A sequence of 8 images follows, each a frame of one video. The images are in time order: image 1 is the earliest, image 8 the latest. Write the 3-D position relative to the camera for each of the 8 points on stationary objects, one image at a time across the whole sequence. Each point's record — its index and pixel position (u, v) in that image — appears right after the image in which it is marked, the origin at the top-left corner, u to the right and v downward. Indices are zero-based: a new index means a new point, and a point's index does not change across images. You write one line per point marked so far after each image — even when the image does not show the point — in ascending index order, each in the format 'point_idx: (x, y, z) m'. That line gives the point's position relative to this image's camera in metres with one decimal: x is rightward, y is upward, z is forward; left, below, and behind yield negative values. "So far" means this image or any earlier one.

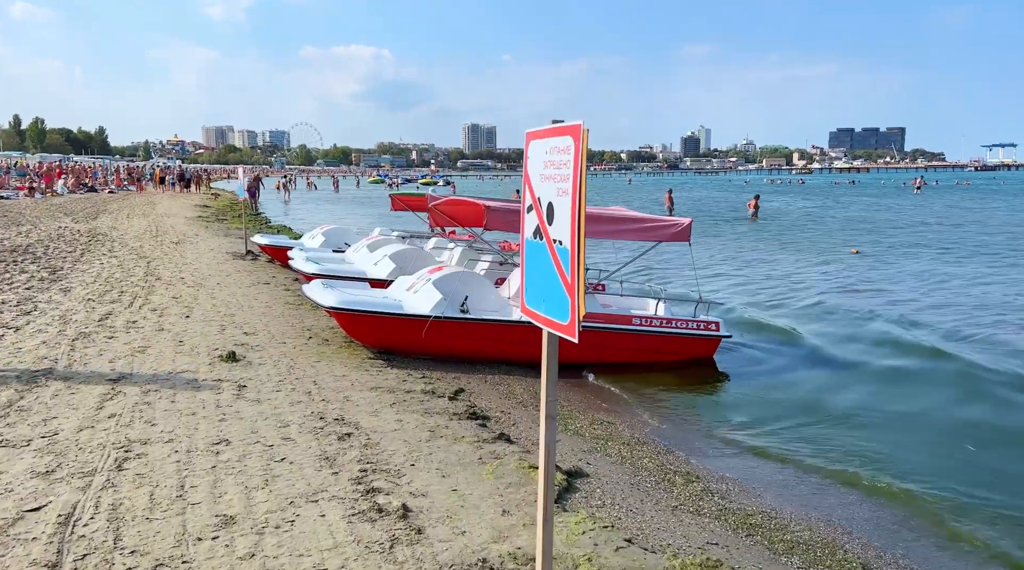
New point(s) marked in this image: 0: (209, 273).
0: (-6.4, +0.2, +18.2) m
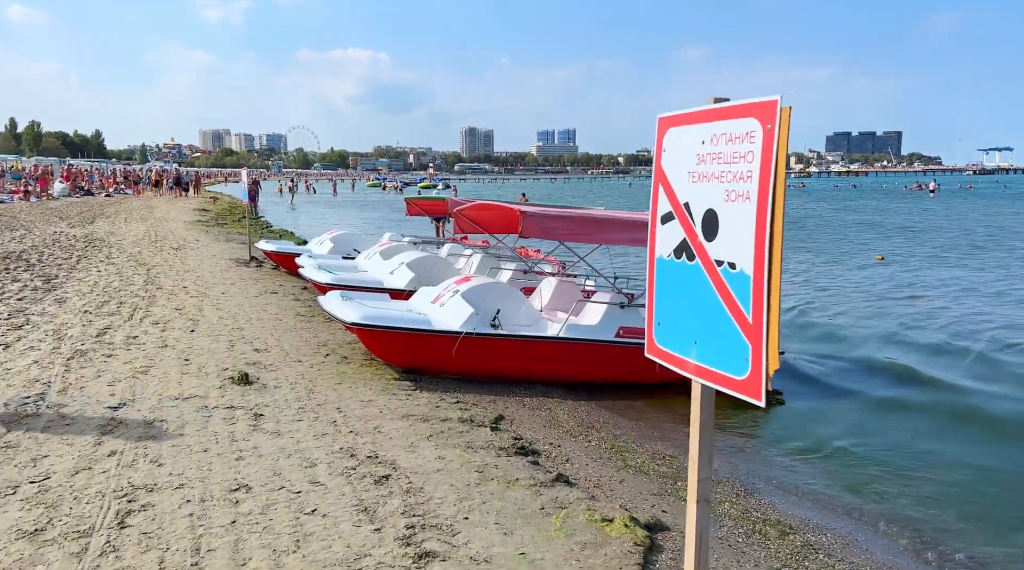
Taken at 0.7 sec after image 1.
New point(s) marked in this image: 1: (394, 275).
0: (-6.0, 0.0, +17.3) m
1: (-1.9, +0.2, +14.0) m
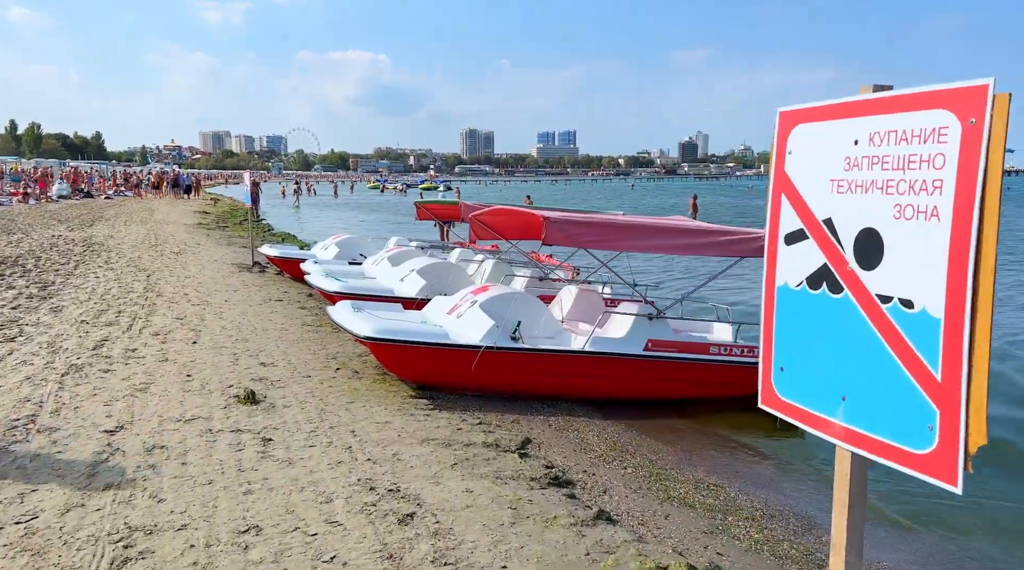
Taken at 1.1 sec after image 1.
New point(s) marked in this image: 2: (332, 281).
0: (-5.8, -0.1, +16.7) m
1: (-1.7, +0.1, +13.4) m
2: (-2.8, +0.1, +13.6) m
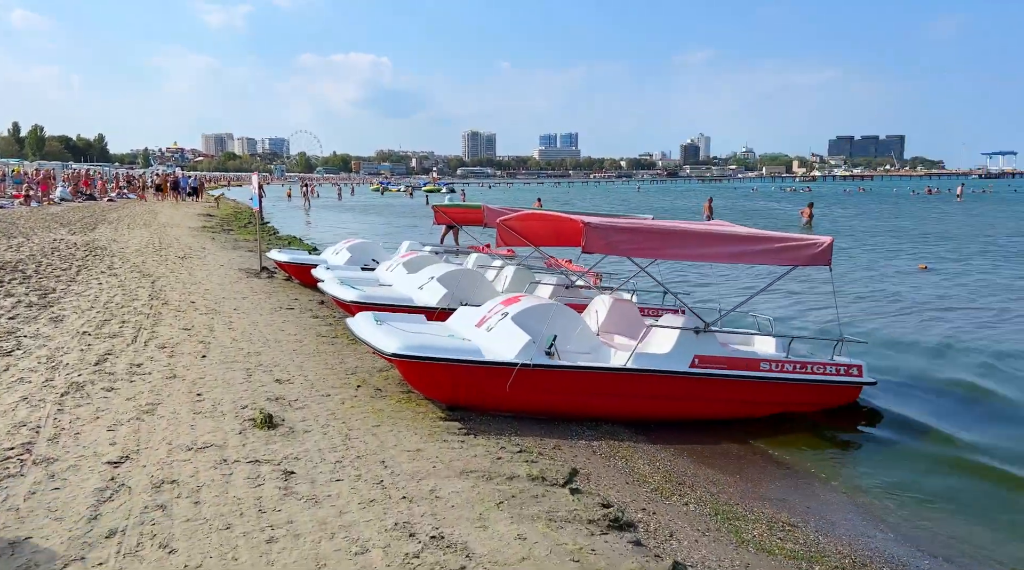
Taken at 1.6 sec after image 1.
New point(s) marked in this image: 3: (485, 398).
0: (-5.4, -0.2, +16.0) m
1: (-1.3, -0.1, +12.7) m
2: (-2.4, -0.1, +12.9) m
3: (-0.3, -1.1, +8.3) m
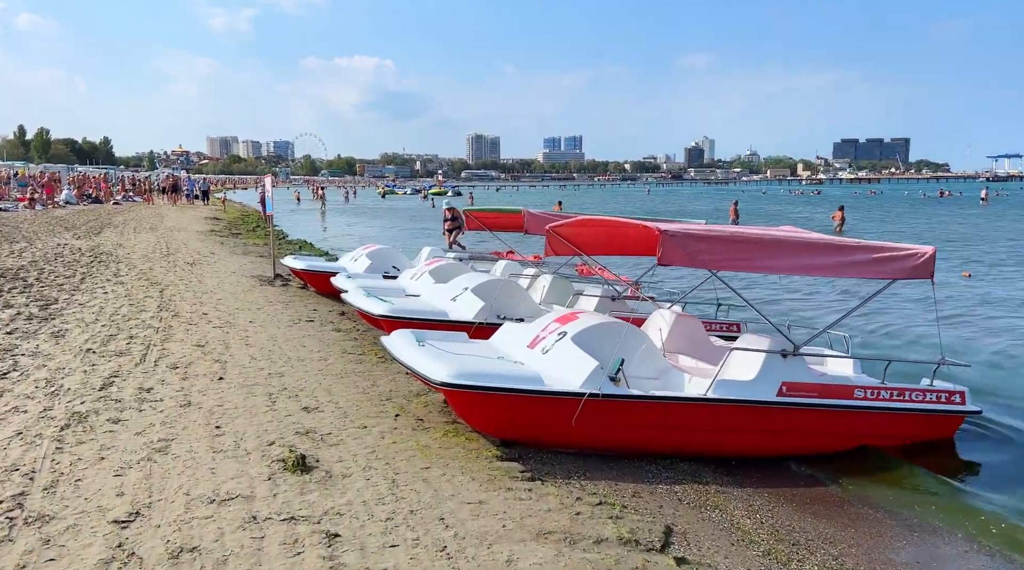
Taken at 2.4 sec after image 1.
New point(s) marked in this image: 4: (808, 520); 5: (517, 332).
0: (-4.8, -0.4, +14.9) m
1: (-0.7, -0.2, +11.7) m
2: (-1.9, -0.2, +11.8) m
3: (+0.3, -1.2, +7.2) m
4: (+2.2, -1.7, +6.3) m
5: (0.0, -0.5, +8.7) m
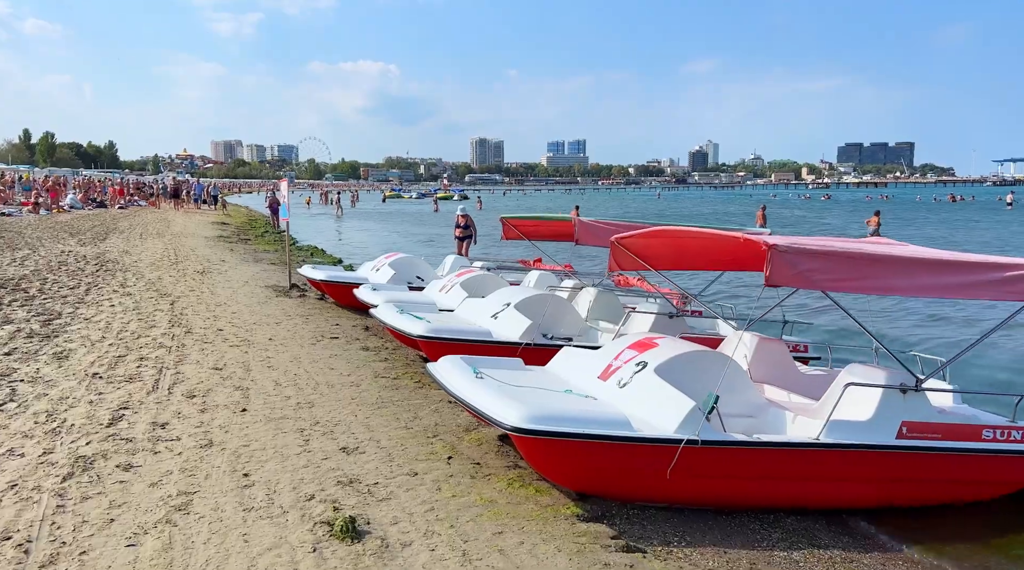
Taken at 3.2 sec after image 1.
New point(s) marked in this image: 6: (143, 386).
0: (-4.2, -0.6, +13.9) m
1: (-0.2, -0.4, +10.6) m
2: (-1.3, -0.4, +10.7) m
3: (+0.9, -1.4, +6.1) m
4: (+2.7, -1.9, +5.2) m
5: (+0.6, -0.7, +7.6) m
6: (-3.9, -1.1, +9.0) m
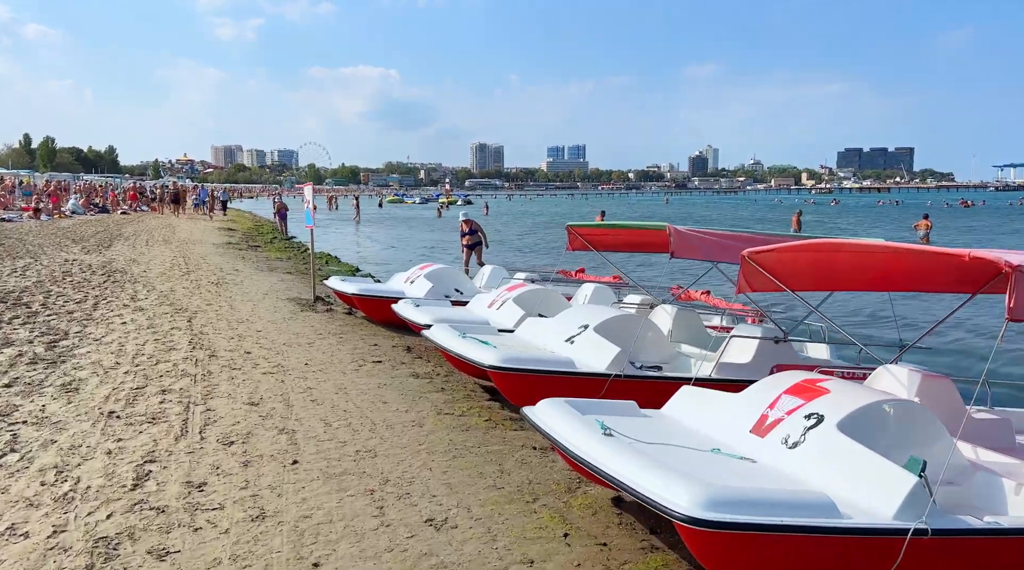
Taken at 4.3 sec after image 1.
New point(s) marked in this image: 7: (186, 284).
0: (-3.3, -0.8, +12.4) m
1: (+0.7, -0.7, +9.1) m
2: (-0.4, -0.6, +9.3) m
3: (+1.7, -1.6, +4.6) m
4: (+3.6, -2.1, +3.7) m
5: (+1.5, -0.9, +6.1) m
6: (-3.0, -1.3, +7.5) m
7: (-7.2, 0.0, +19.1) m
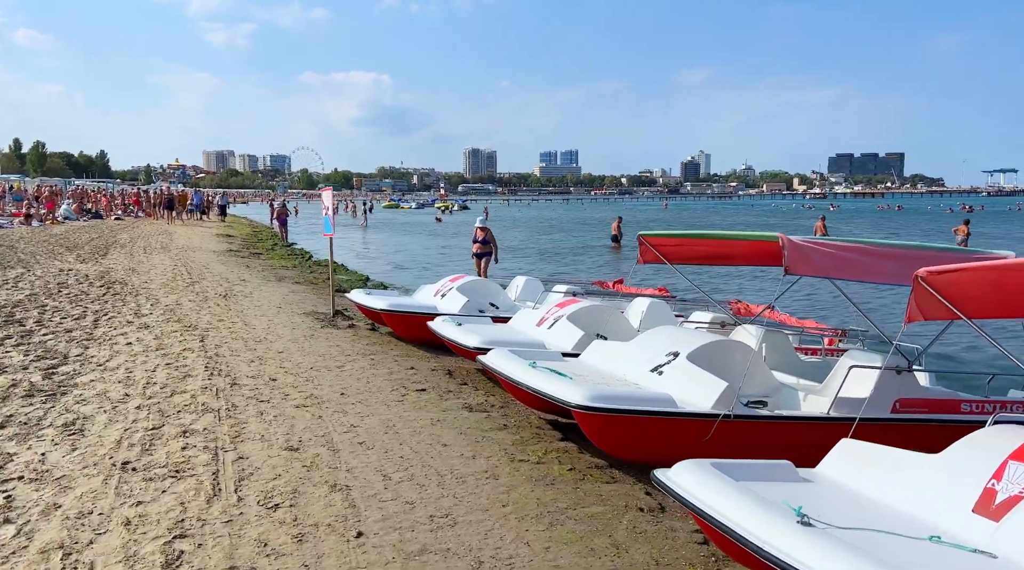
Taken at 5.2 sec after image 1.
0: (-2.6, -1.0, +11.0) m
1: (+1.5, -0.9, +7.8) m
2: (+0.3, -0.8, +7.9) m
3: (+2.5, -1.8, +3.3) m
4: (+4.4, -2.2, +2.4) m
5: (+2.3, -1.0, +4.8) m
6: (-2.2, -1.5, +6.1) m
7: (-6.6, -0.2, +17.7) m
